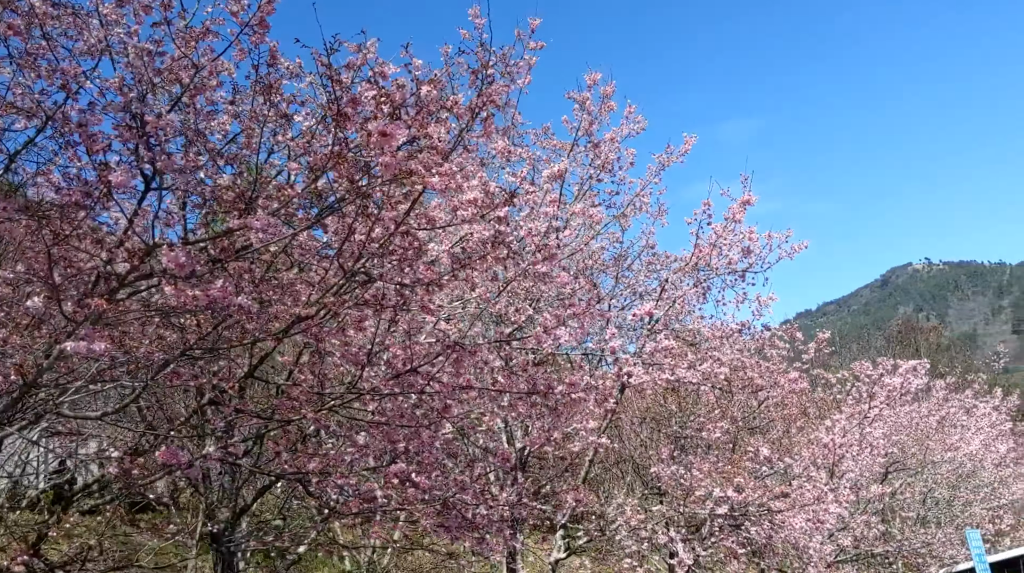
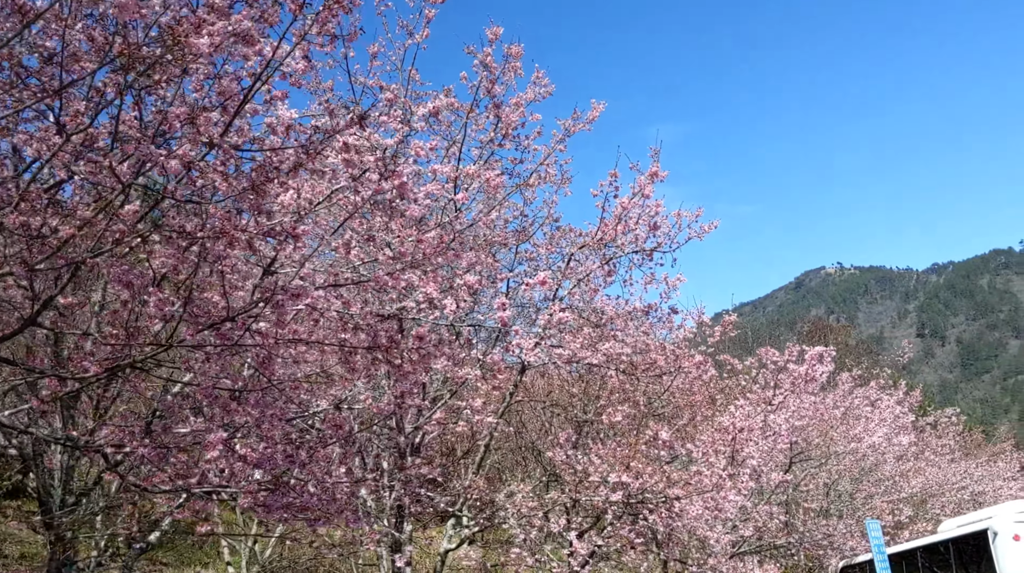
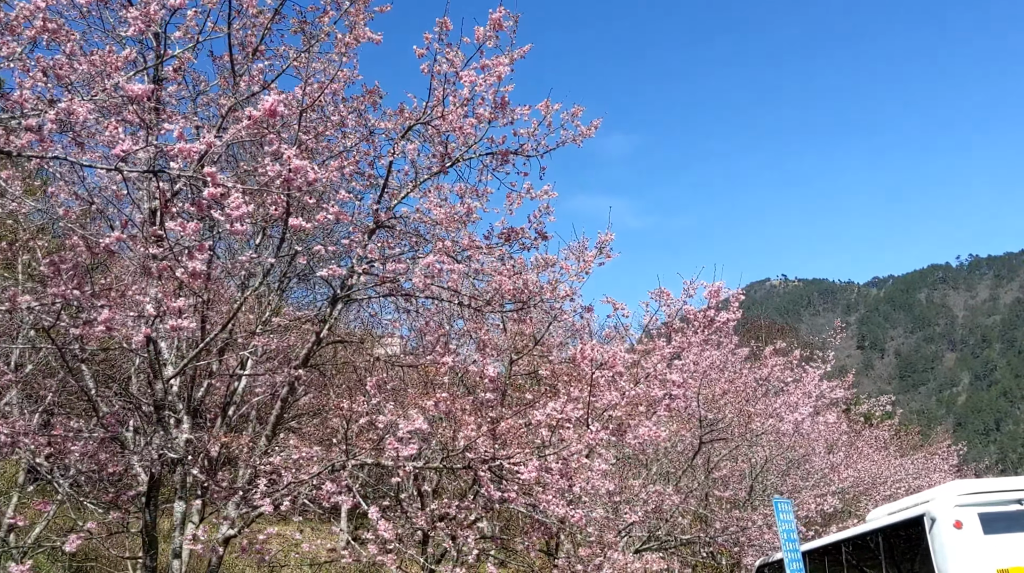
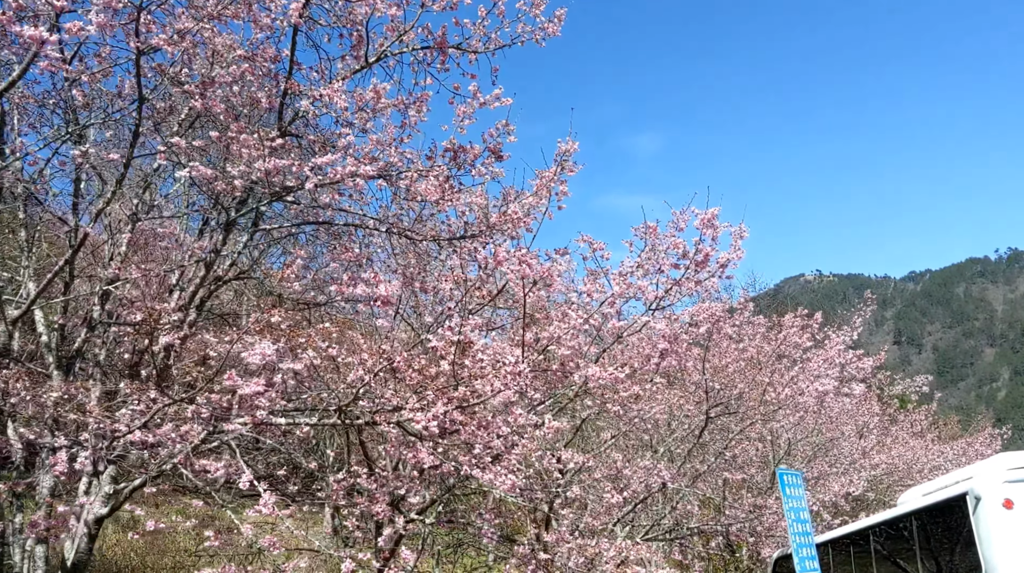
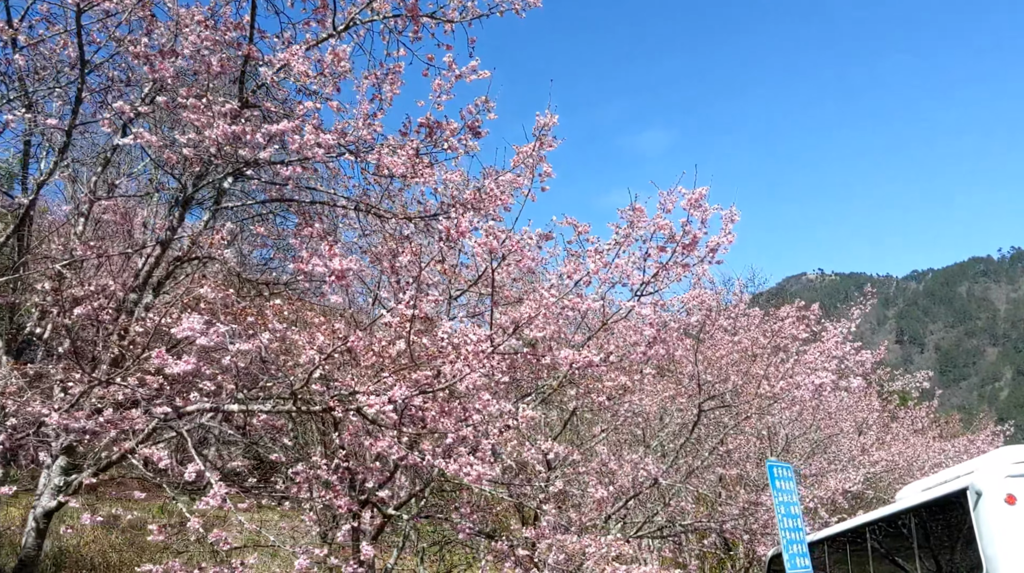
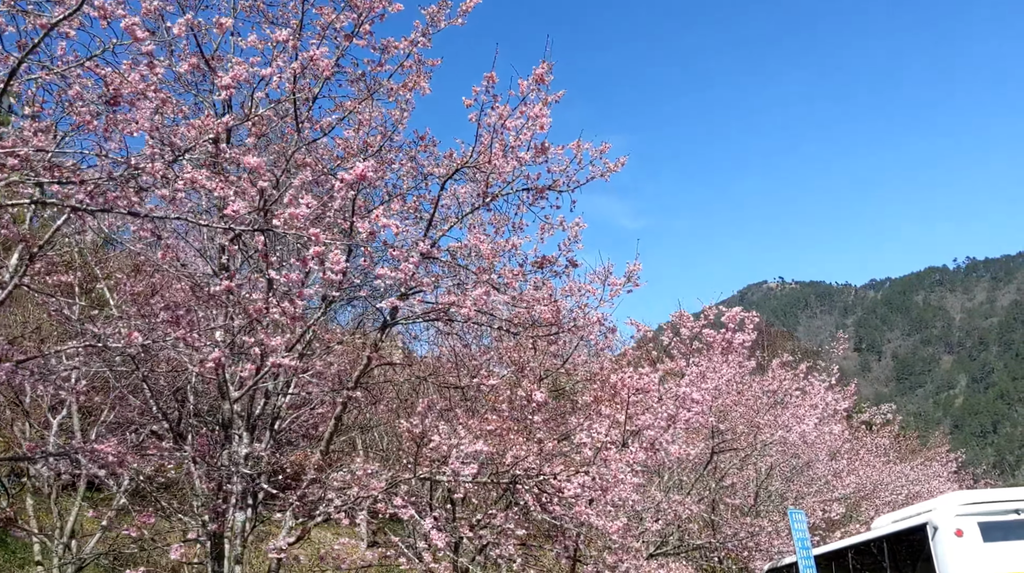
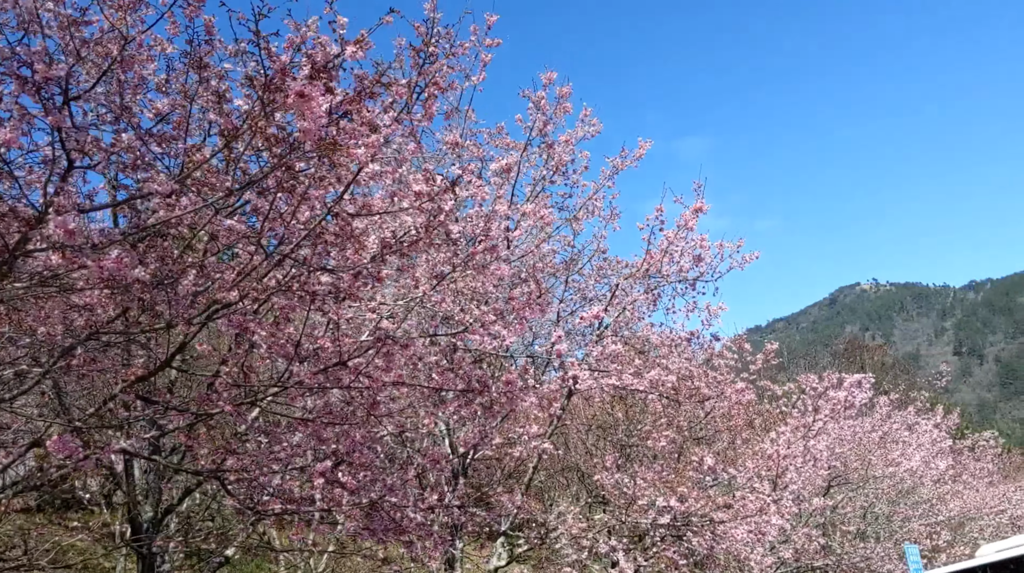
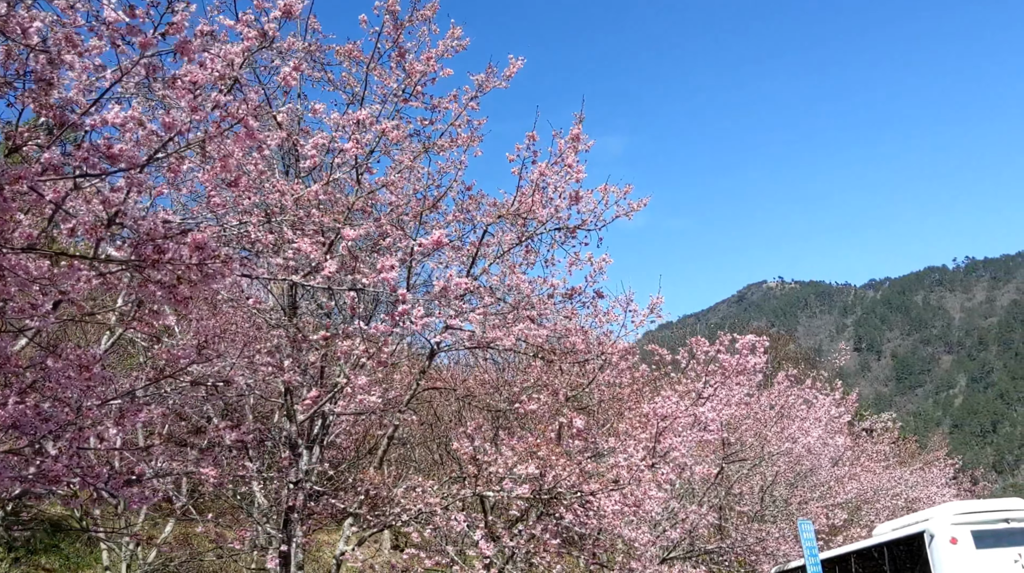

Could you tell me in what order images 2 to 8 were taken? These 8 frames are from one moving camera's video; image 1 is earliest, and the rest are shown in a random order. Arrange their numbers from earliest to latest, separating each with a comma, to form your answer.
7, 2, 8, 6, 3, 4, 5
